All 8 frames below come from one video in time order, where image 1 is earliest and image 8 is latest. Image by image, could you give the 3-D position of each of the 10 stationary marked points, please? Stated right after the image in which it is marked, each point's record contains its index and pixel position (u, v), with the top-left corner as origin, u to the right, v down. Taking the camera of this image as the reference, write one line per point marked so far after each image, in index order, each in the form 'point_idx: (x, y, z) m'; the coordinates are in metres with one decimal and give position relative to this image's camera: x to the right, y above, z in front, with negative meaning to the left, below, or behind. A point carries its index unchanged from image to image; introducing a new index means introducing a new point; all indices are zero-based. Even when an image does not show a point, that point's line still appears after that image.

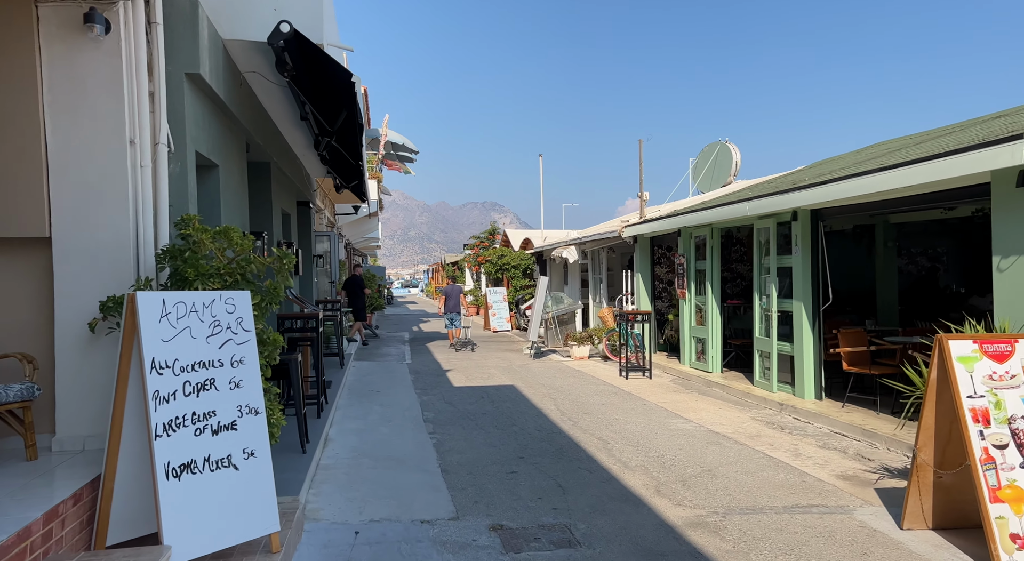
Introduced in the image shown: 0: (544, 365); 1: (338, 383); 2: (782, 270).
0: (+0.6, -1.7, +12.7) m
1: (-2.6, -1.6, +9.7) m
2: (+3.5, +0.1, +8.3) m
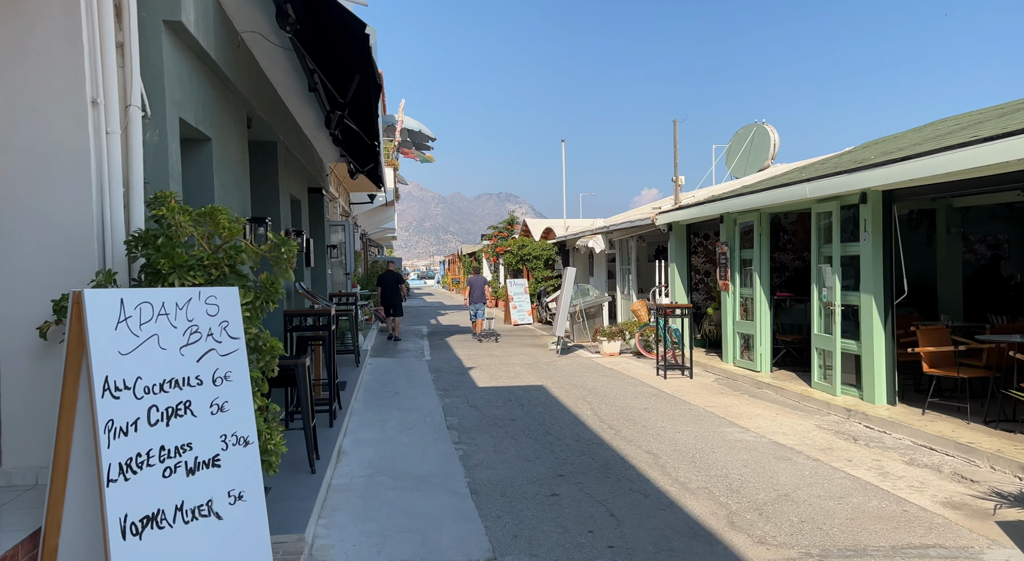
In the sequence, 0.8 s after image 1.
0: (+1.1, -1.5, +11.8) m
1: (-2.2, -1.4, +9.0) m
2: (+3.8, +0.2, +7.4) m
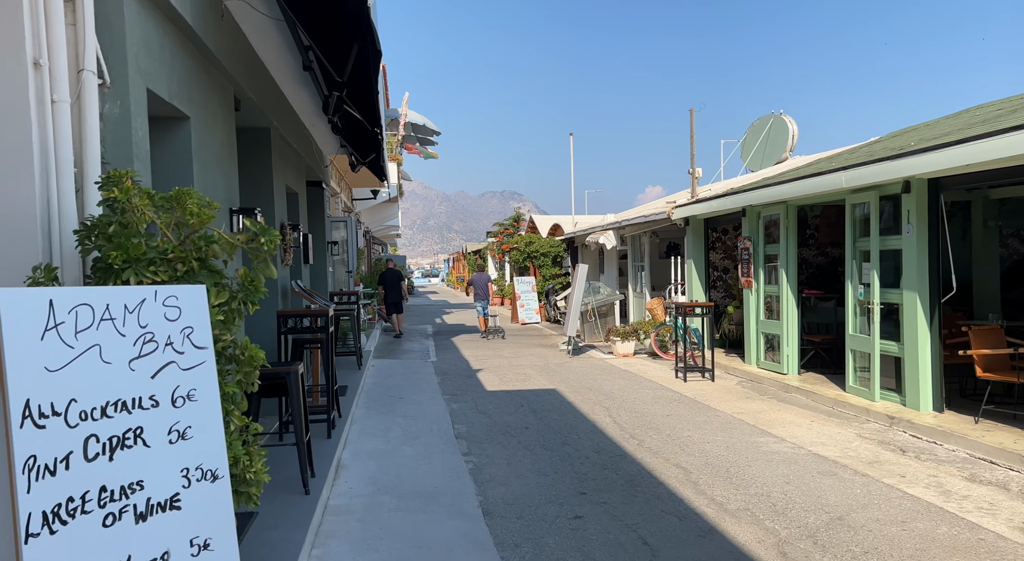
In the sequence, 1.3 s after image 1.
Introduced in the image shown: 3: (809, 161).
0: (+1.3, -1.4, +11.3) m
1: (-2.1, -1.4, +8.5) m
2: (+4.0, +0.3, +6.9) m
3: (+4.6, +1.9, +10.1) m
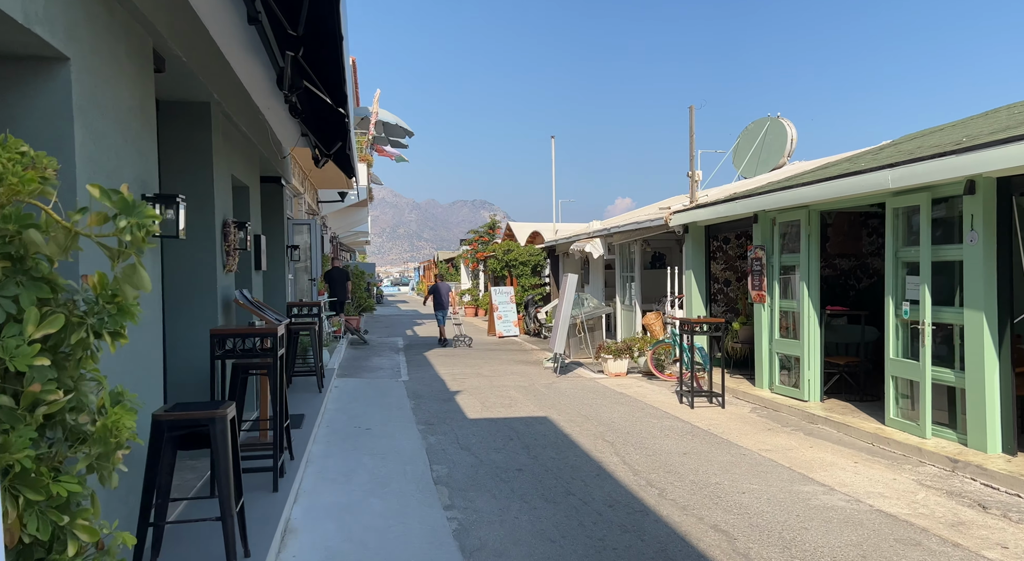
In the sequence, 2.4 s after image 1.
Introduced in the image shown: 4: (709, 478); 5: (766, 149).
0: (+1.0, -1.6, +10.2) m
1: (-2.2, -1.5, +7.2) m
2: (+3.9, +0.1, +5.9) m
3: (+4.4, +1.7, +9.2) m
4: (+1.6, -1.6, +5.4) m
5: (+5.6, +2.9, +14.2) m
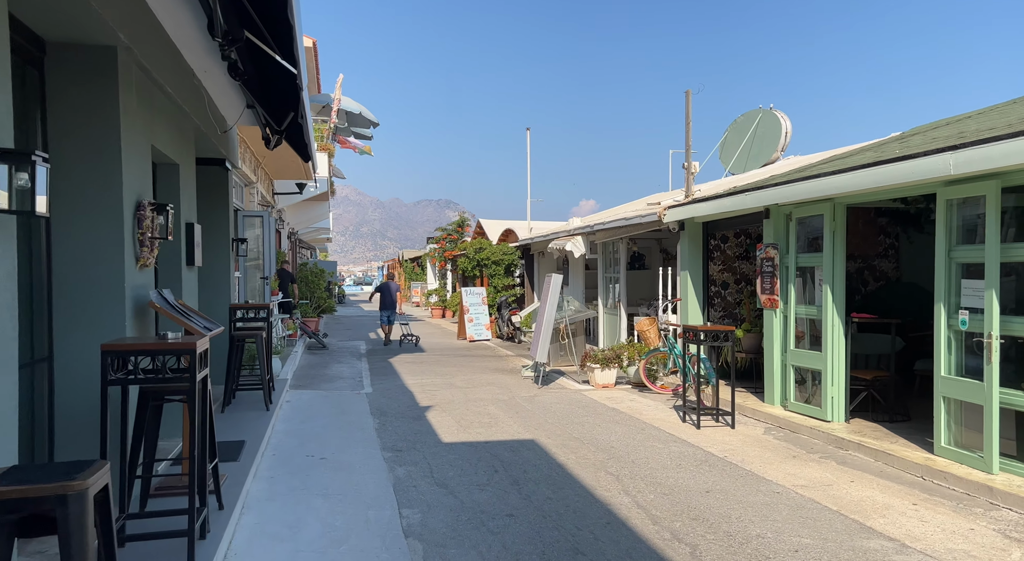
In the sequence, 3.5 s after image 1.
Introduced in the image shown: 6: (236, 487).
0: (+0.7, -1.6, +9.1) m
1: (-2.4, -1.5, +6.0) m
2: (+3.8, +0.1, +5.0) m
3: (+4.2, +1.6, +8.3) m
4: (+1.6, -1.7, +4.4) m
5: (+5.1, +2.8, +13.4) m
6: (-2.1, -1.5, +4.9) m
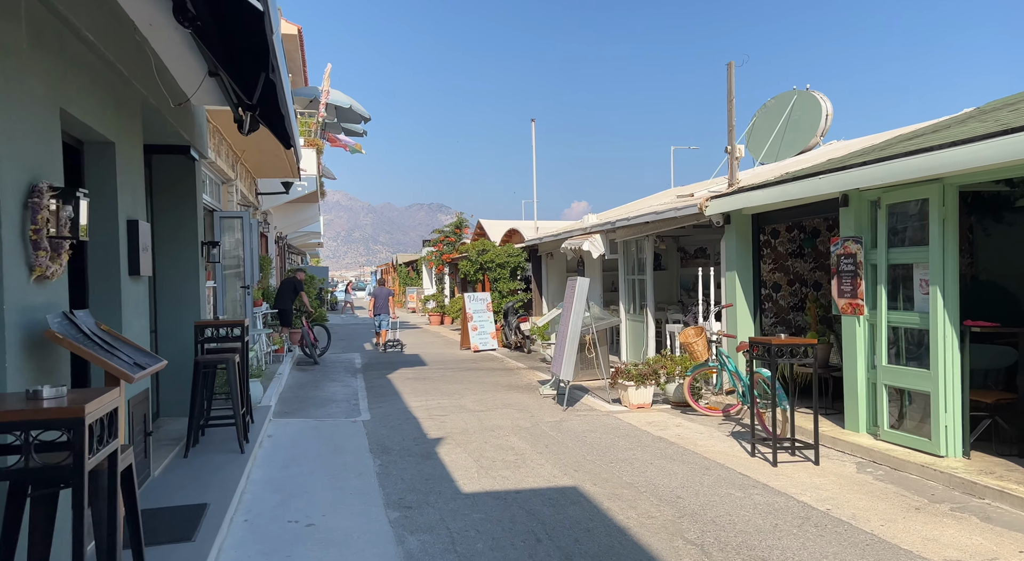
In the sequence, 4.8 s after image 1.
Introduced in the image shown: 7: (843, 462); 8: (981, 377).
0: (+0.9, -1.7, +7.7) m
1: (-2.1, -1.6, +4.6) m
2: (+4.1, +0.1, +3.7) m
3: (+4.4, +1.6, +7.0) m
4: (+1.9, -1.7, +3.0) m
5: (+5.3, +2.8, +12.1) m
6: (-1.7, -1.6, +3.5) m
7: (+3.0, -1.6, +5.9) m
8: (+4.3, -0.9, +5.9) m
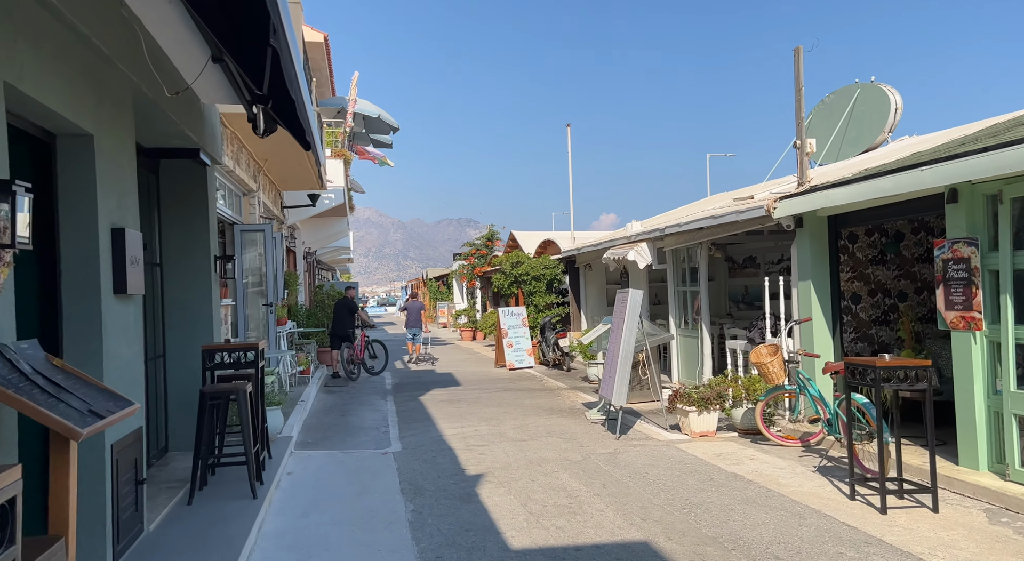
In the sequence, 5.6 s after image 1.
0: (+1.5, -1.8, +6.8) m
1: (-1.7, -1.7, +3.8) m
2: (+4.4, +0.1, +2.6) m
3: (+4.9, +1.6, +6.0) m
4: (+2.2, -1.7, +2.0) m
5: (+5.9, +2.7, +11.0) m
6: (-1.4, -1.7, +2.7) m
7: (+3.4, -1.7, +4.8) m
8: (+4.7, -0.9, +4.8) m
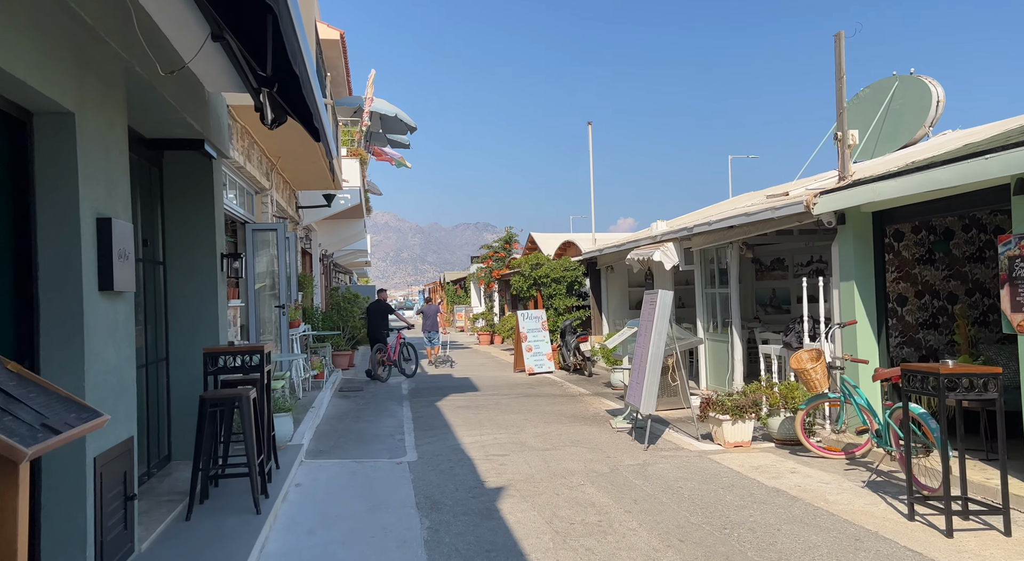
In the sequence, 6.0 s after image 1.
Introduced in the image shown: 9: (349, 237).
0: (+1.7, -1.8, +6.3) m
1: (-1.5, -1.7, +3.4) m
2: (+4.5, +0.1, +2.1) m
3: (+5.1, +1.6, +5.5) m
4: (+2.3, -1.7, +1.6) m
5: (+6.2, +2.6, +10.5) m
6: (-1.3, -1.7, +2.3) m
7: (+3.6, -1.7, +4.3) m
8: (+4.8, -0.9, +4.3) m
9: (-4.9, +1.3, +19.0) m
